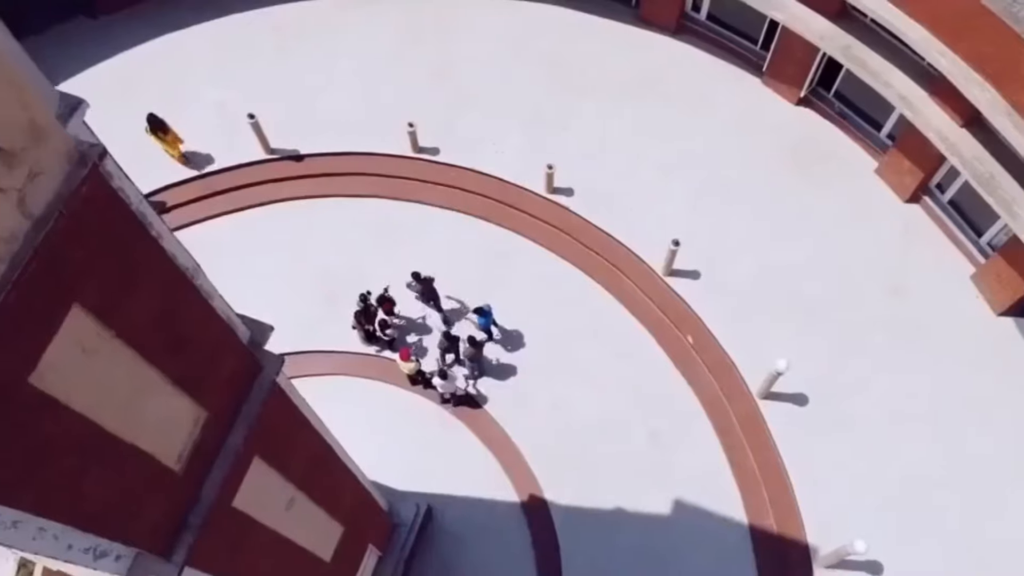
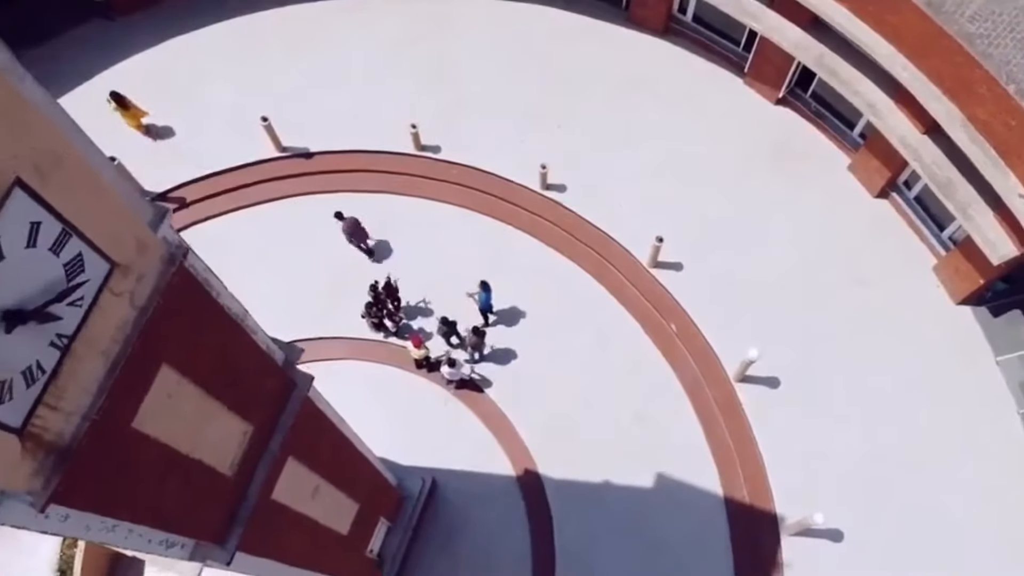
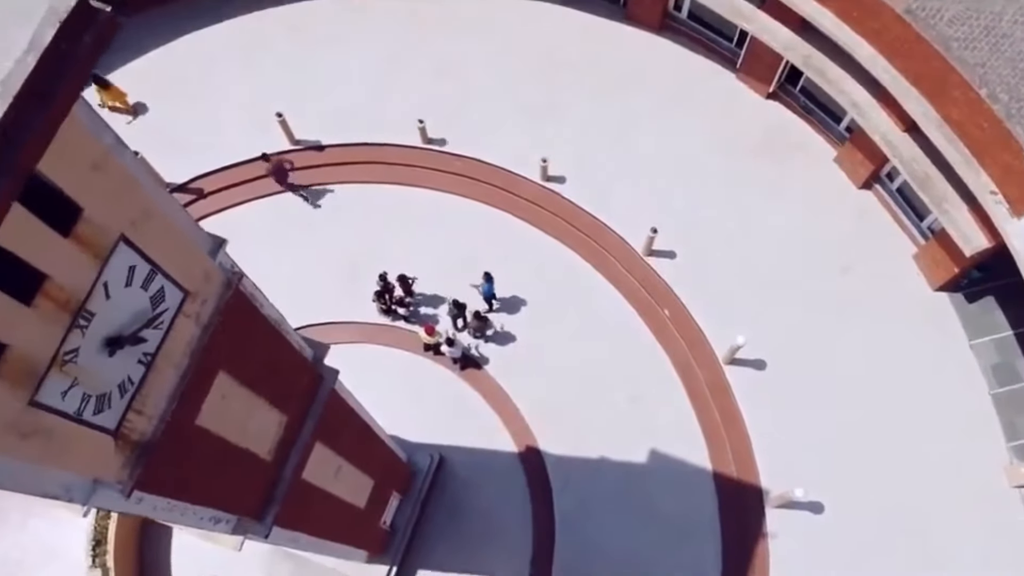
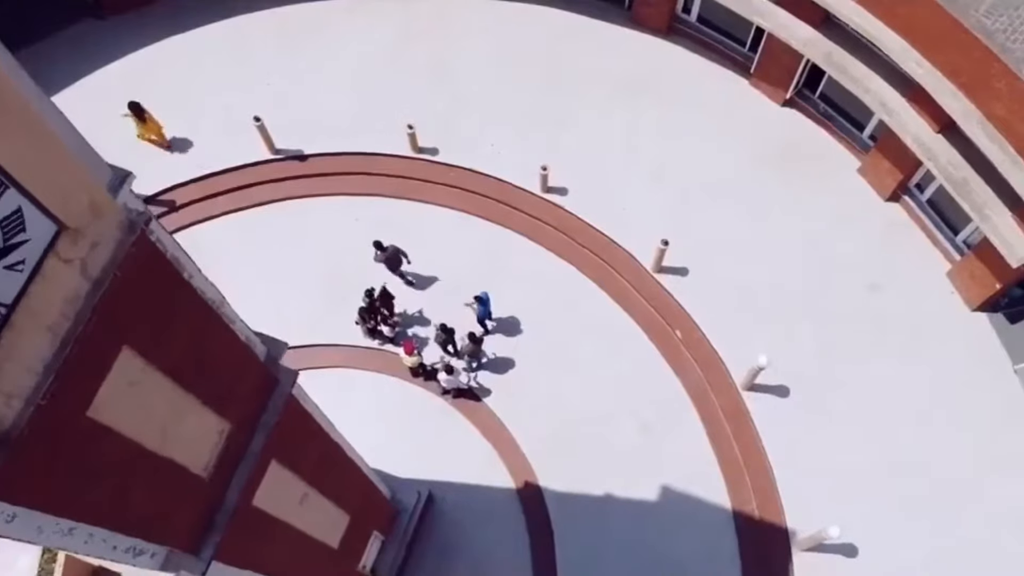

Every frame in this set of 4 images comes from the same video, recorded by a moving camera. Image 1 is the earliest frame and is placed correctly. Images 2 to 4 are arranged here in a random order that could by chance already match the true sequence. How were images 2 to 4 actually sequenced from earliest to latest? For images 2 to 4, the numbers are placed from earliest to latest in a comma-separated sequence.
4, 2, 3
